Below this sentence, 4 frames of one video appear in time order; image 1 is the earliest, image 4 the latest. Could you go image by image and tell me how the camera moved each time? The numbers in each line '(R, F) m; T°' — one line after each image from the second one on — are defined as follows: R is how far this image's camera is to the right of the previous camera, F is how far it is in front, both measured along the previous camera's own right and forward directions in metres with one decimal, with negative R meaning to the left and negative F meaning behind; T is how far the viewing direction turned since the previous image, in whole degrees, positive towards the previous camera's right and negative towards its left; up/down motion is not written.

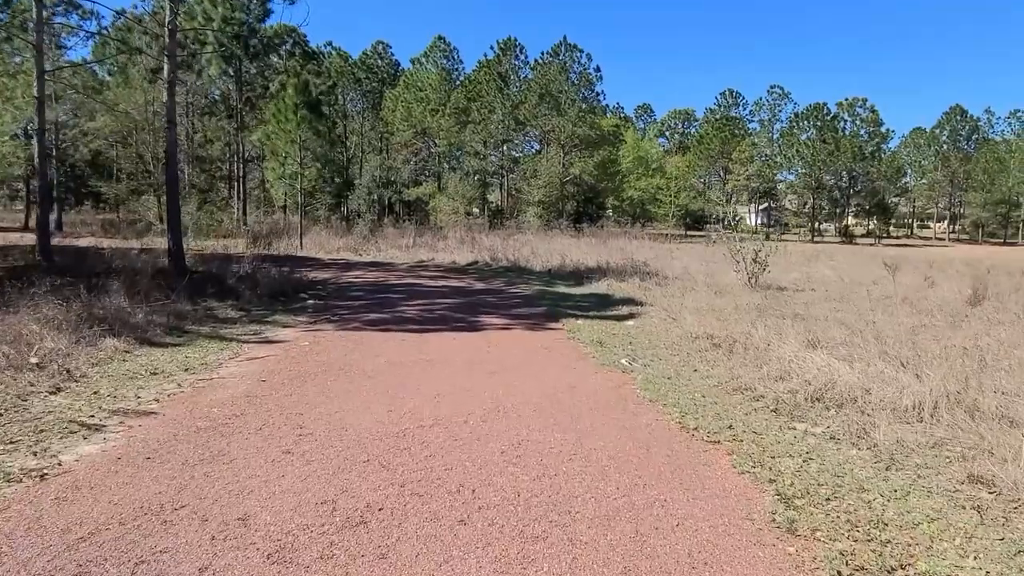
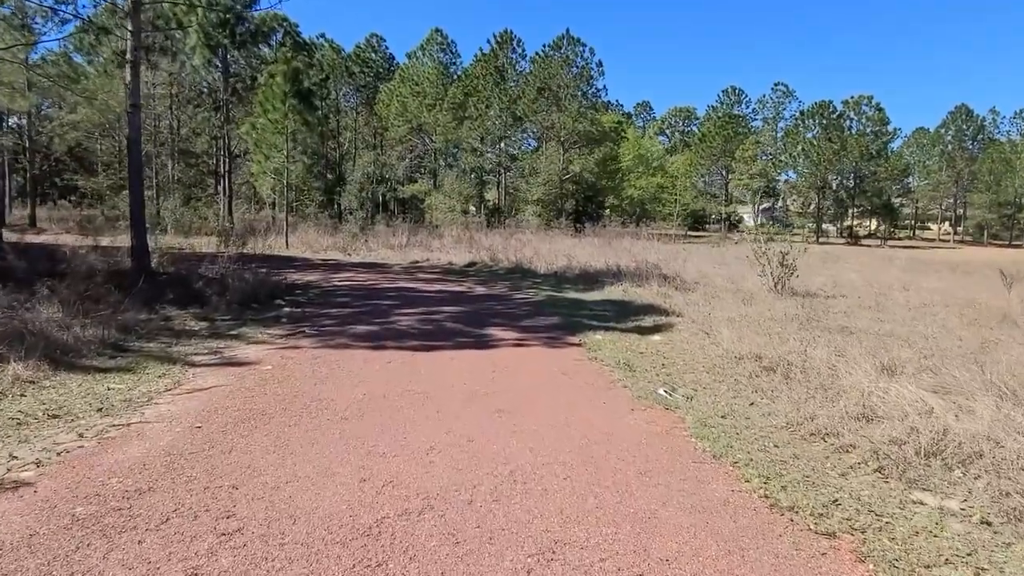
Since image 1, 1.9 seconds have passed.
(-0.1, +1.3) m; 0°
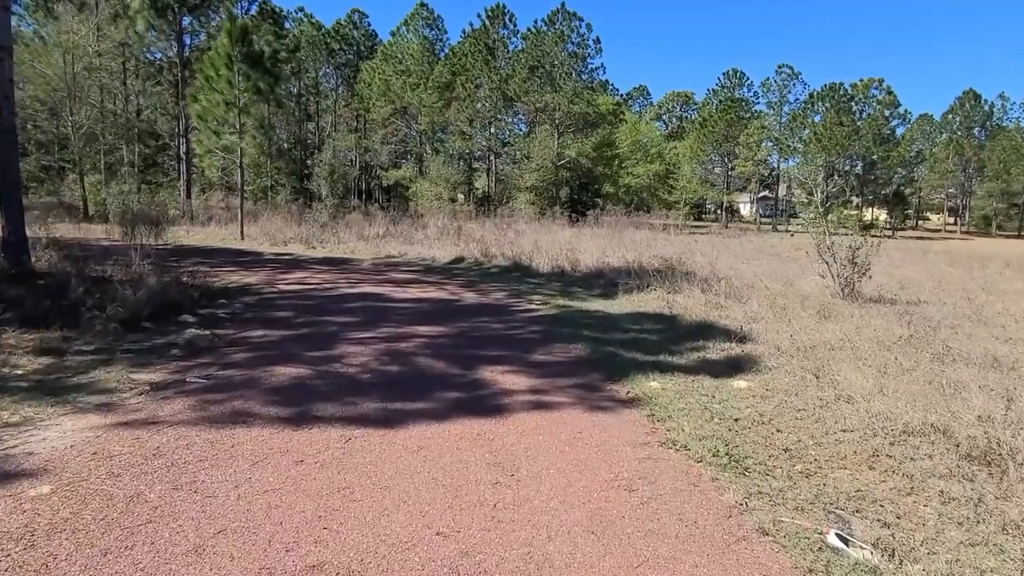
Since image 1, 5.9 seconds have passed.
(-0.1, +2.7) m; +1°
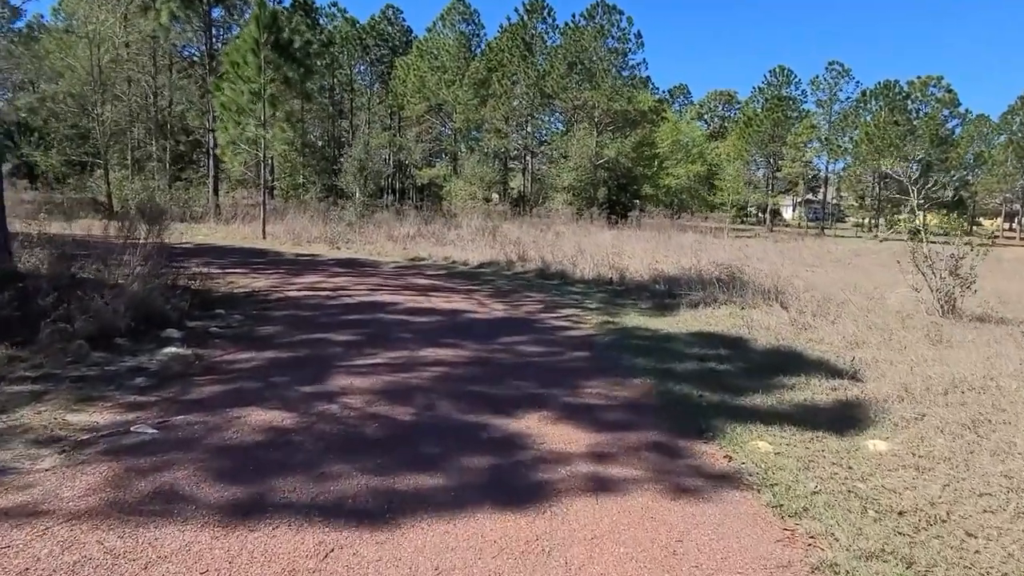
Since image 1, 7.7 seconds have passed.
(-0.1, +1.2) m; -3°
